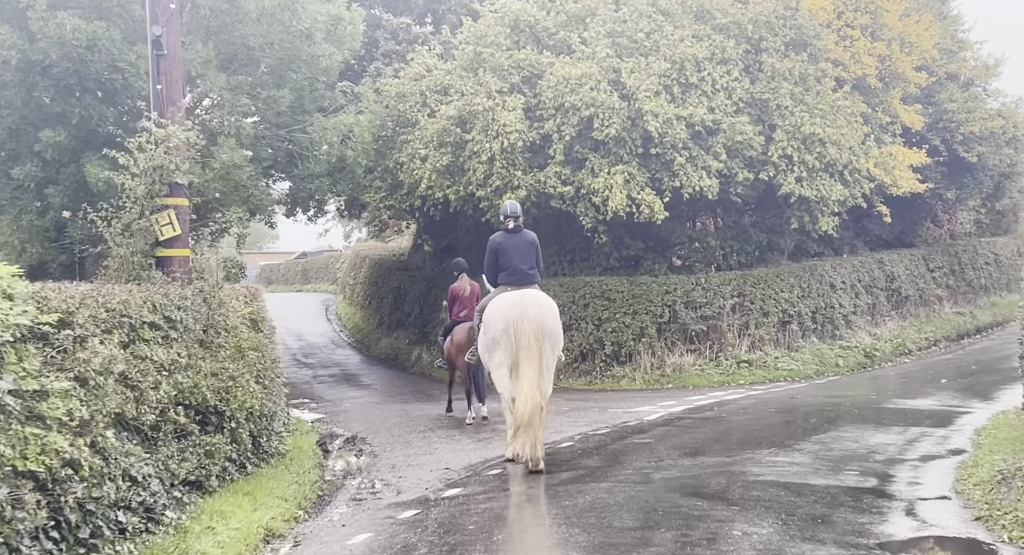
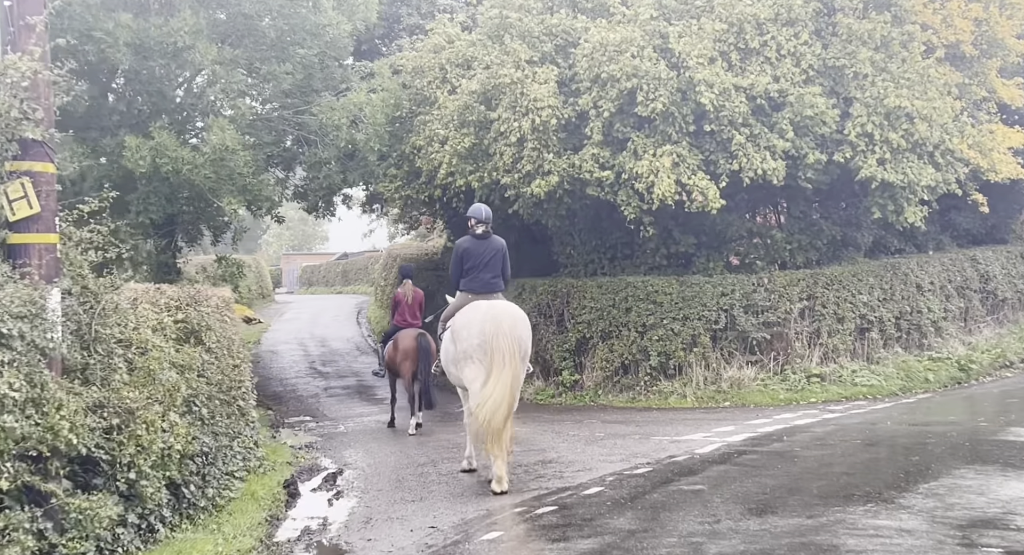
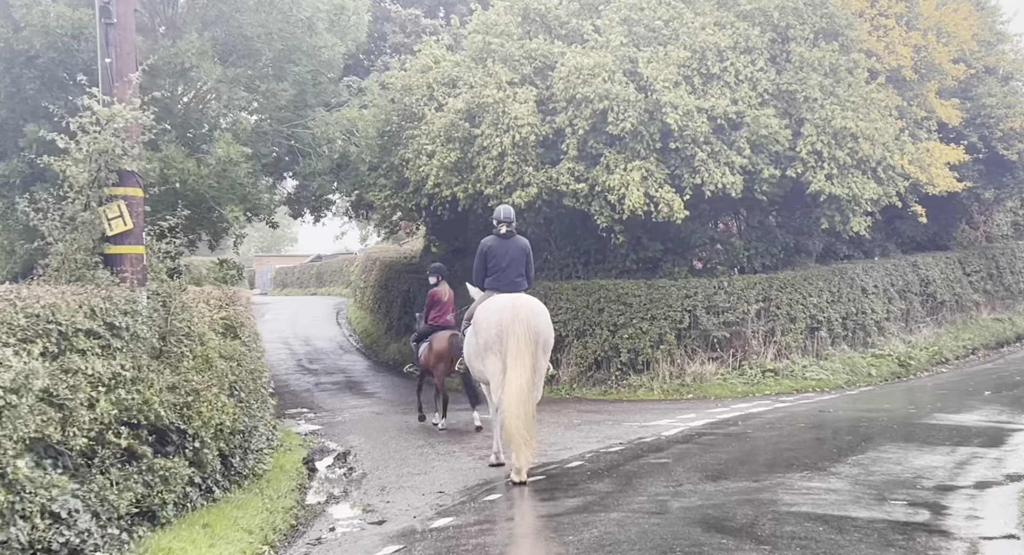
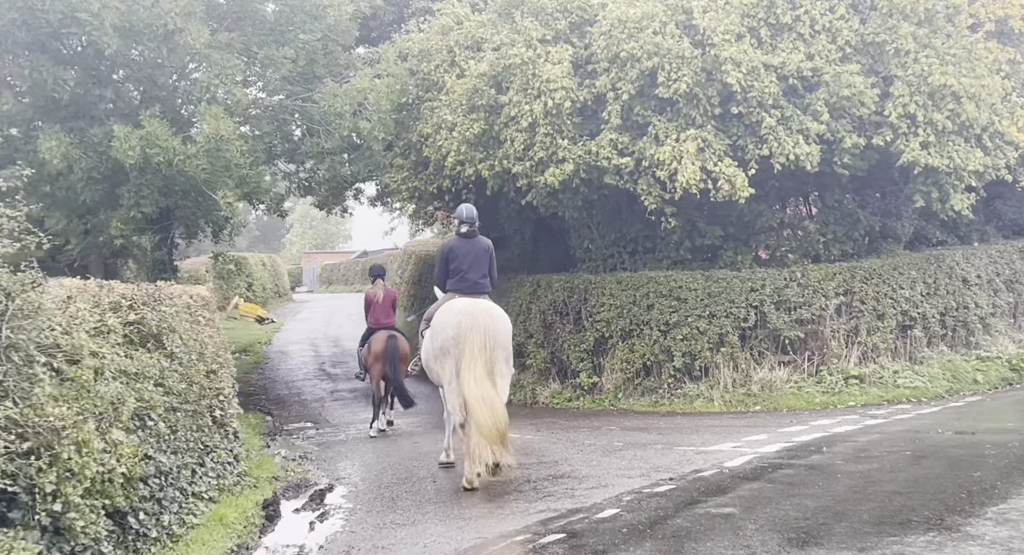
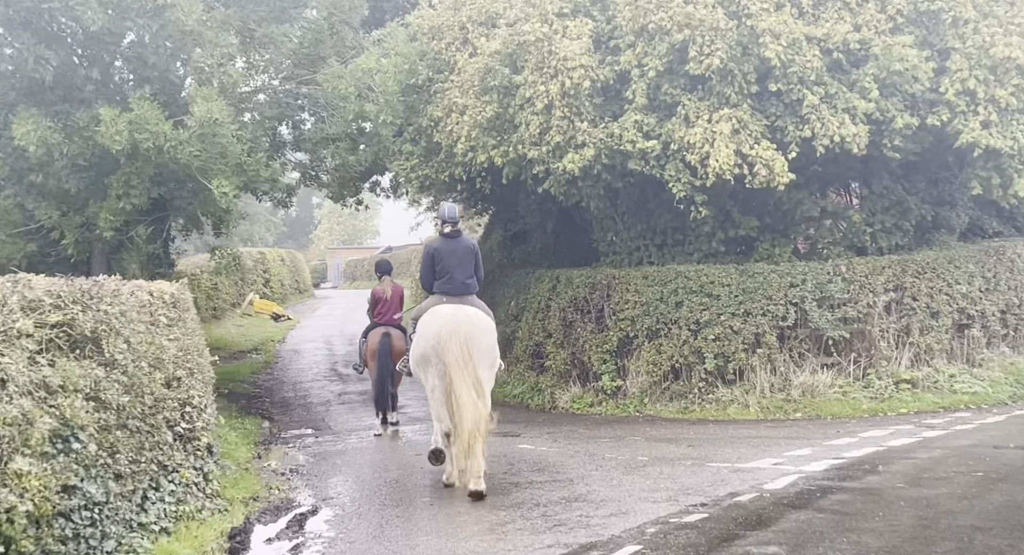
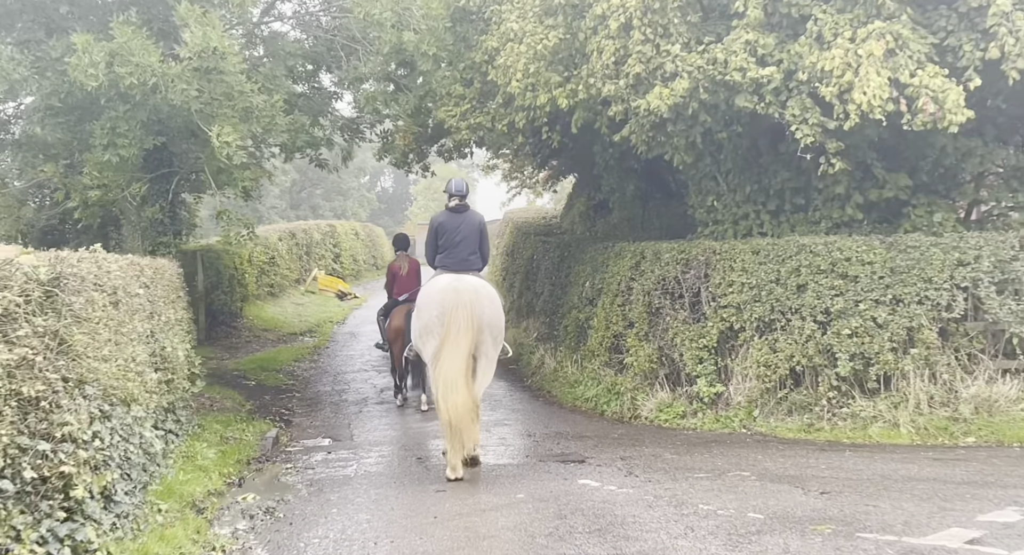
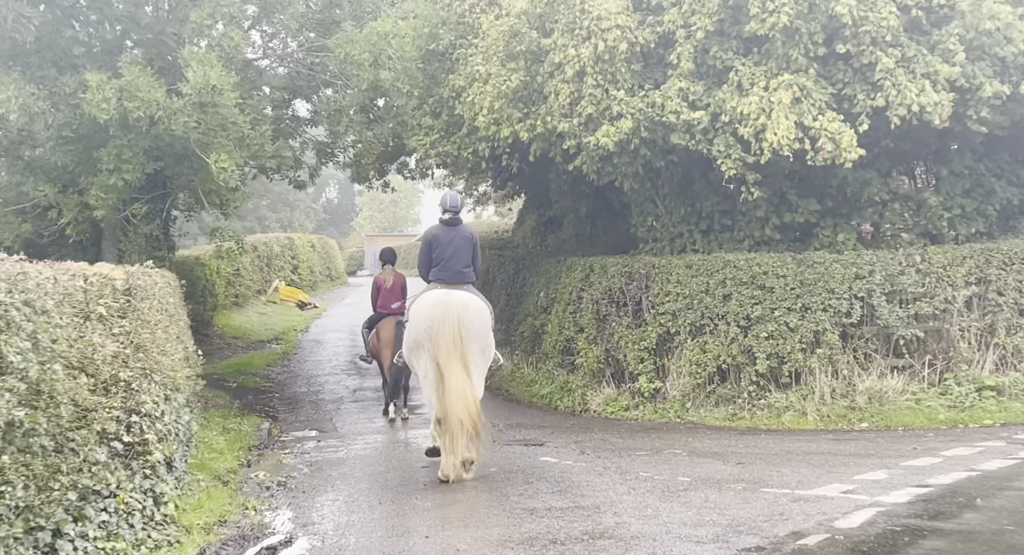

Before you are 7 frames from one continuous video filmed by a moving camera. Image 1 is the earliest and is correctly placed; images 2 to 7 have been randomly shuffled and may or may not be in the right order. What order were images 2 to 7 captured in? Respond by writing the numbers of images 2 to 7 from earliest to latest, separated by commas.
3, 2, 4, 5, 7, 6
